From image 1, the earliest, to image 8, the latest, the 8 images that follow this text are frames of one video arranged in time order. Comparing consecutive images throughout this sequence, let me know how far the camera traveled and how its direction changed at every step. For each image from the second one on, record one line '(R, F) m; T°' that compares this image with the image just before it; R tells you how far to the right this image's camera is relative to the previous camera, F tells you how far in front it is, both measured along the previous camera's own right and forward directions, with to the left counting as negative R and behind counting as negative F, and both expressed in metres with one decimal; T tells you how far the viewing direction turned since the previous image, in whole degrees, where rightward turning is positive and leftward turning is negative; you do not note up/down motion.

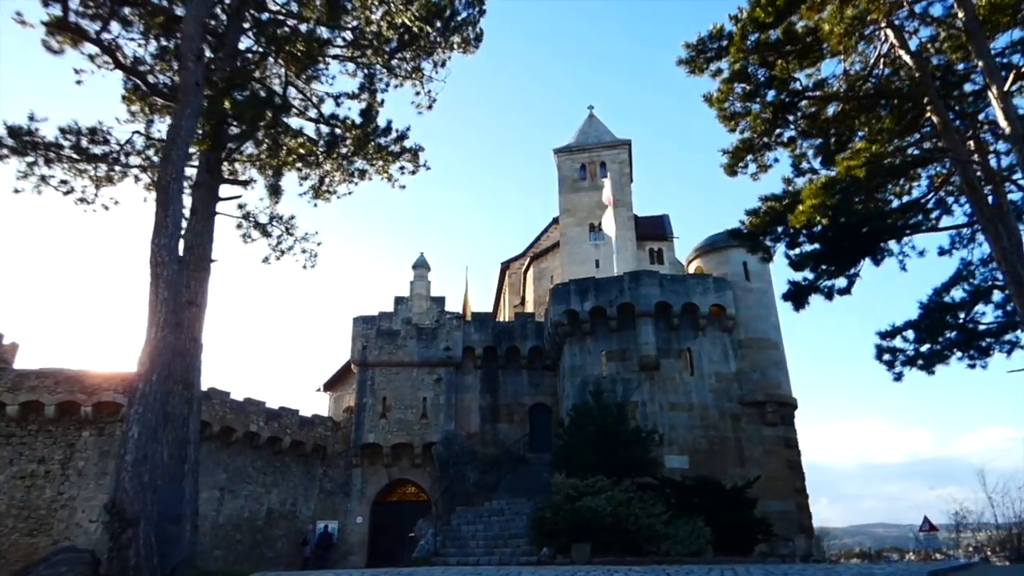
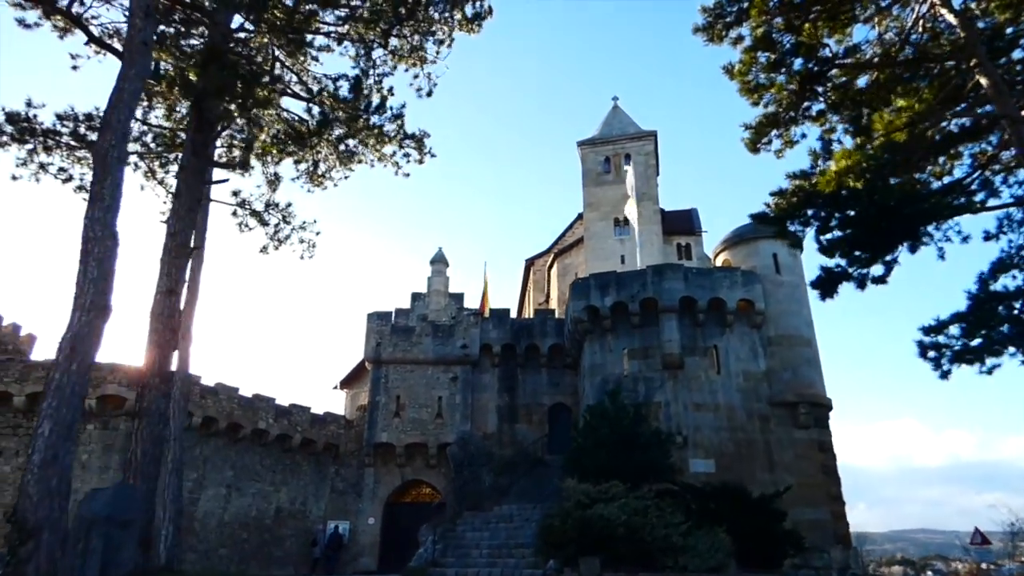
(+0.4, +0.8) m; -3°
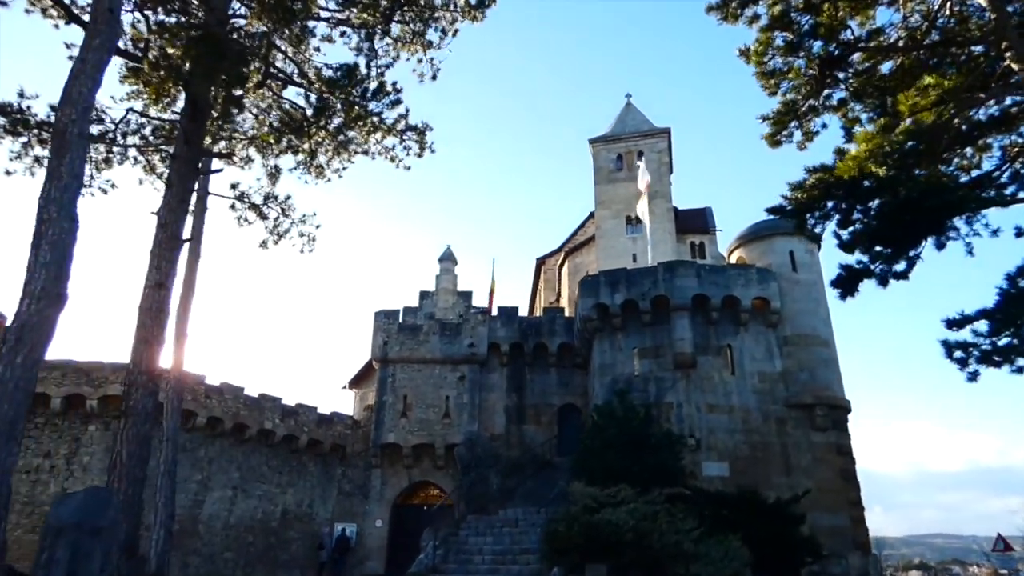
(+0.1, +0.4) m; -1°
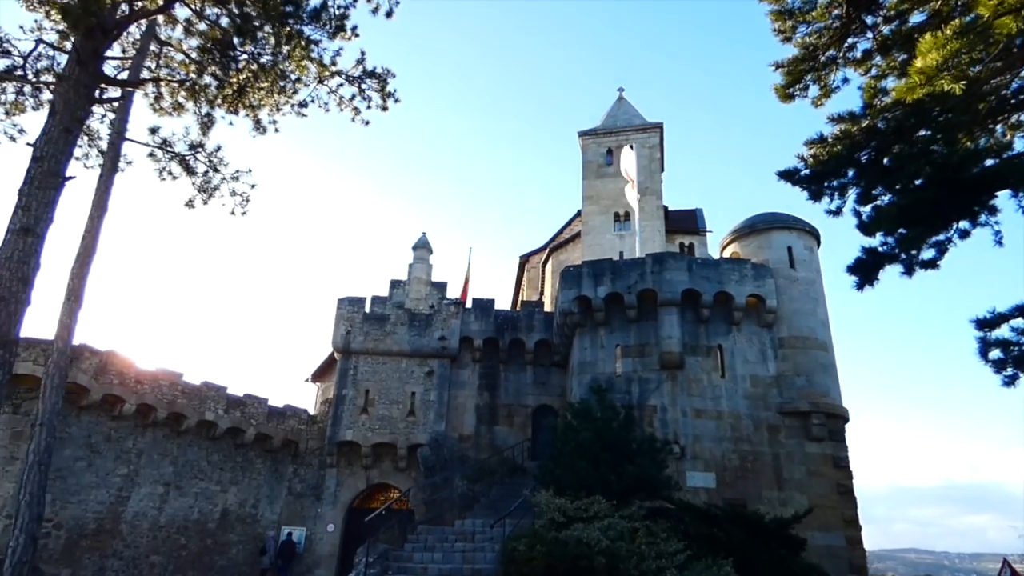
(+0.4, +1.6) m; +1°
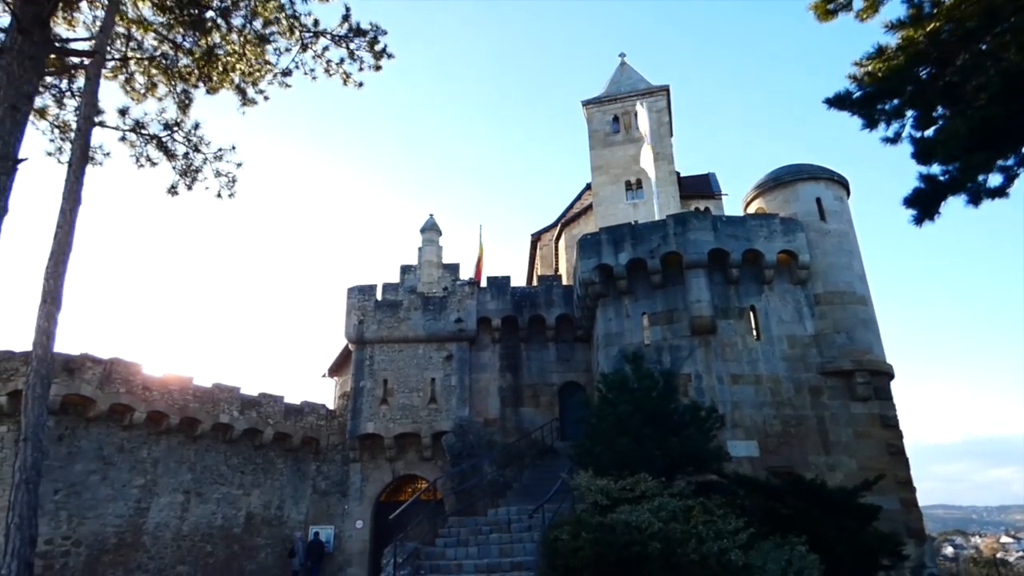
(-0.1, +0.8) m; -1°
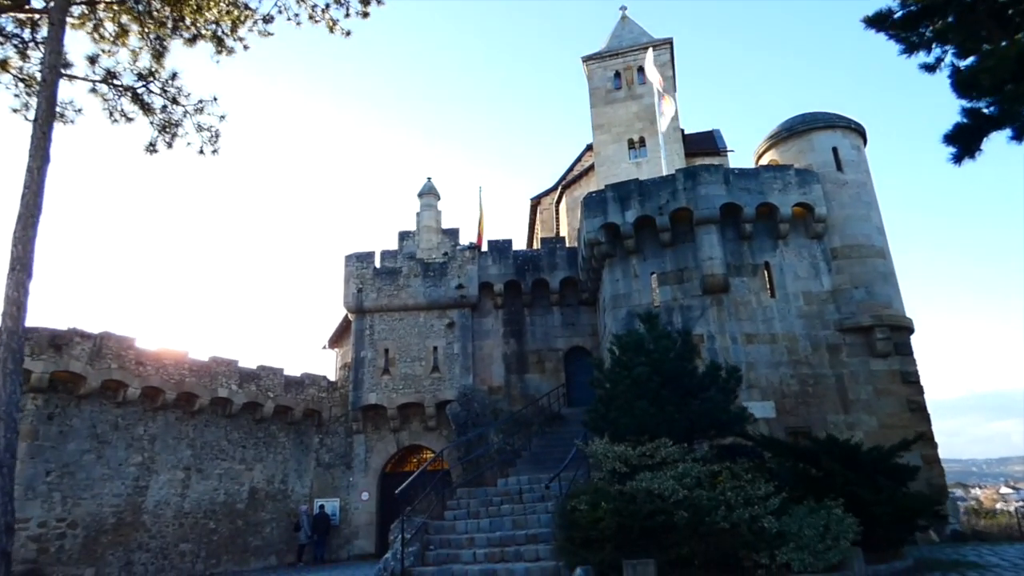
(-0.1, +0.7) m; 0°
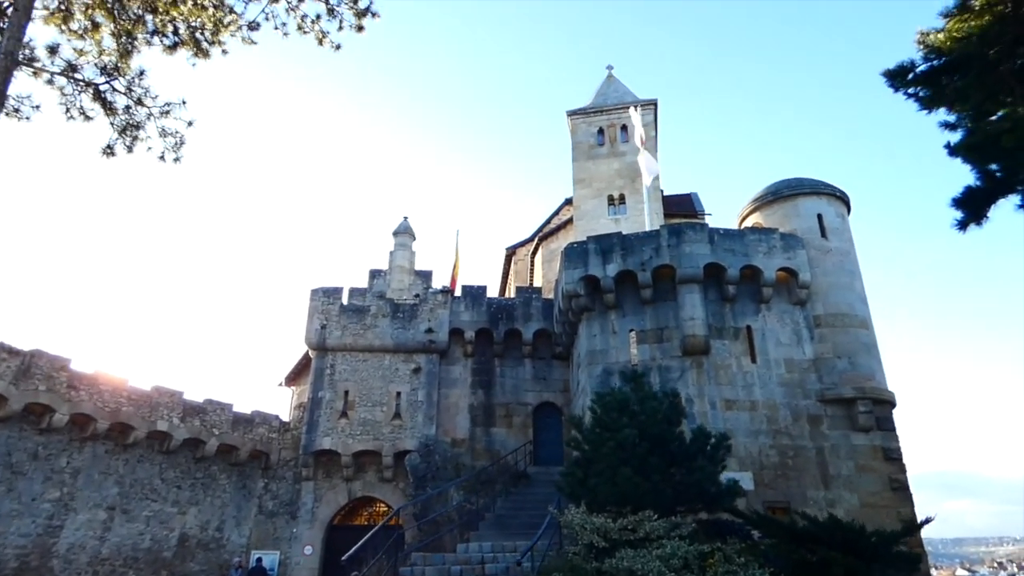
(-0.1, +0.7) m; +3°
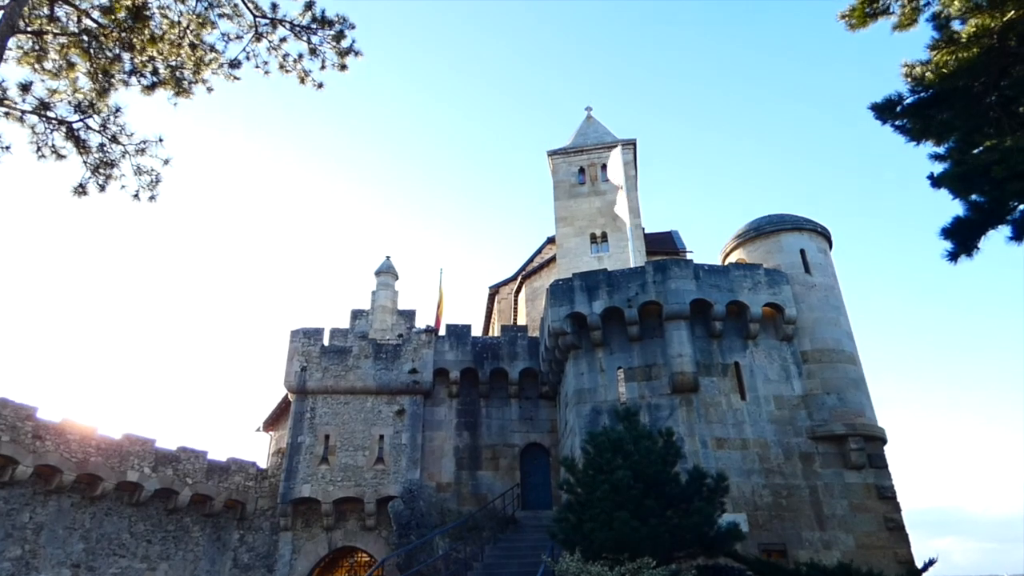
(-0.1, +0.2) m; +2°
